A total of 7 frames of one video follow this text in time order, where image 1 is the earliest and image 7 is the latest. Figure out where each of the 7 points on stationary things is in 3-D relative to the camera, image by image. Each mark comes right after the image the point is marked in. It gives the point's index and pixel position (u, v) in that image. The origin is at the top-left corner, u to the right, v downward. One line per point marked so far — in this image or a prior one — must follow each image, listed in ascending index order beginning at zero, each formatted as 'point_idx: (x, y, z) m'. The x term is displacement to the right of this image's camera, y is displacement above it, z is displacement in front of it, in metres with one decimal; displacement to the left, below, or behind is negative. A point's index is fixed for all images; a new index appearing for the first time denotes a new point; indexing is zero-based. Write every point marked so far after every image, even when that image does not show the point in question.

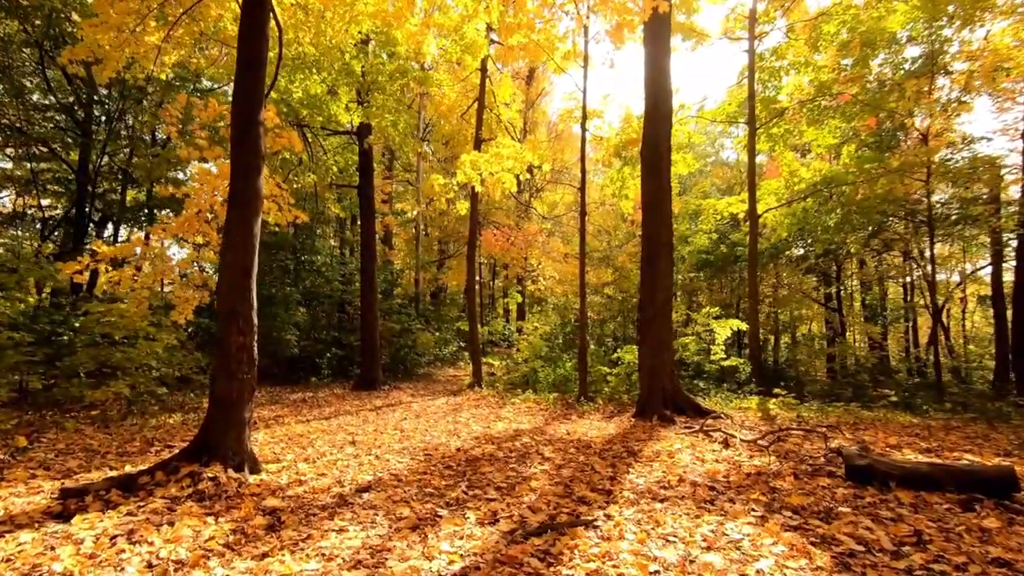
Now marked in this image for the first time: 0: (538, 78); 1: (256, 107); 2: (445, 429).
0: (+0.8, +6.8, +16.8) m
1: (-2.4, +1.7, +4.6) m
2: (-1.0, -2.1, +7.2) m
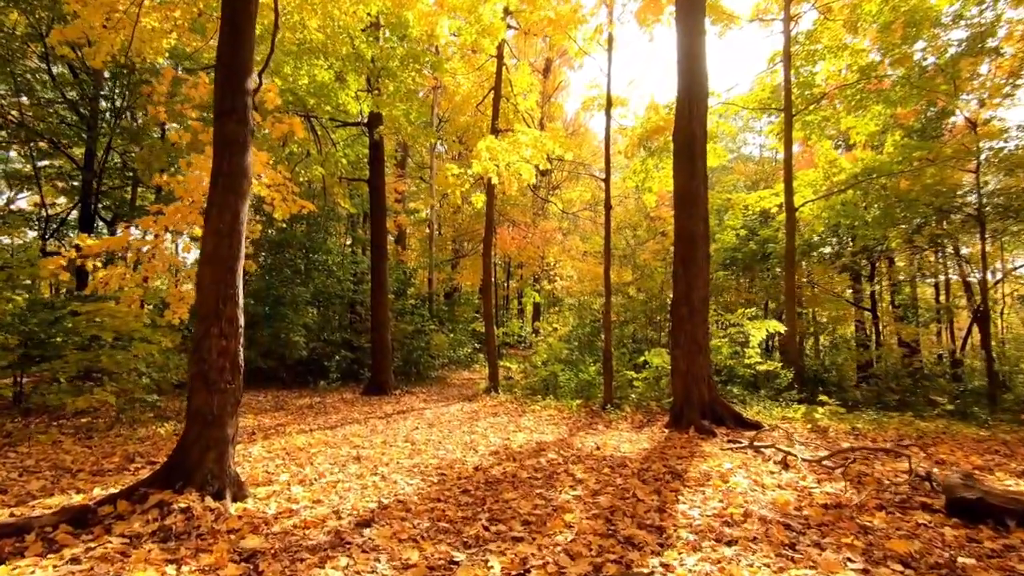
0: (+1.4, +6.9, +16.0) m
1: (-2.2, +1.7, +4.0) m
2: (-0.7, -2.0, +6.5) m
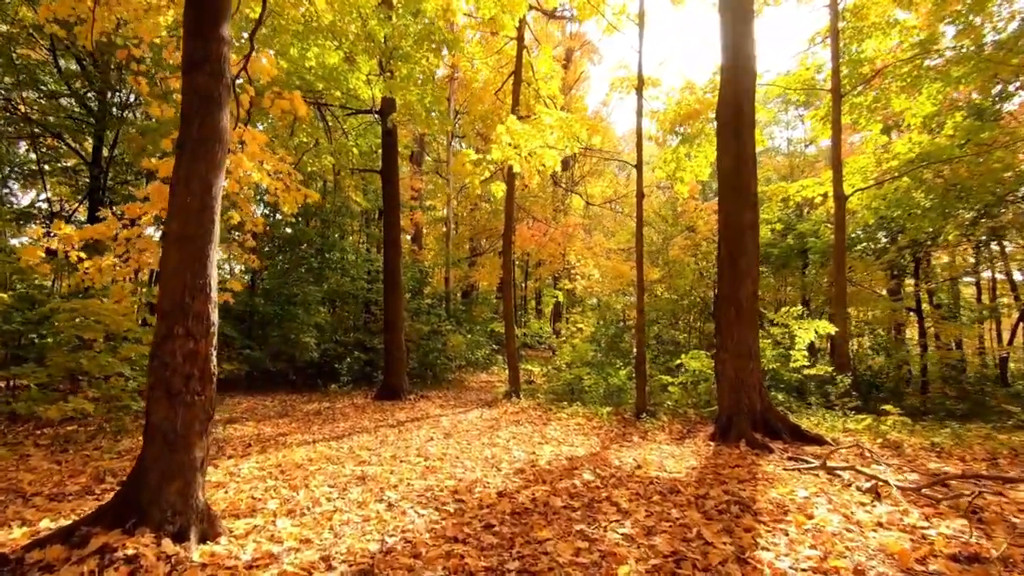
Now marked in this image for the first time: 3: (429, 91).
0: (+2.0, +6.9, +15.2) m
1: (-1.9, +1.8, +3.3) m
2: (-0.4, -2.0, +5.8) m
3: (-1.7, +4.0, +10.1) m
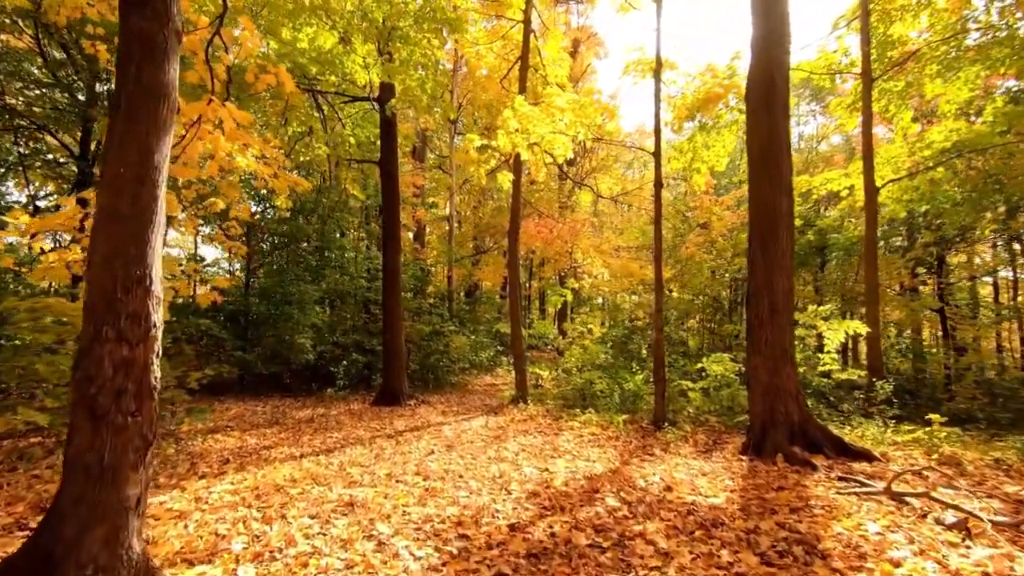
0: (+2.1, +6.9, +14.5) m
1: (-1.9, +1.8, +2.6) m
2: (-0.3, -1.9, +5.1) m
3: (-1.5, +4.0, +9.5) m
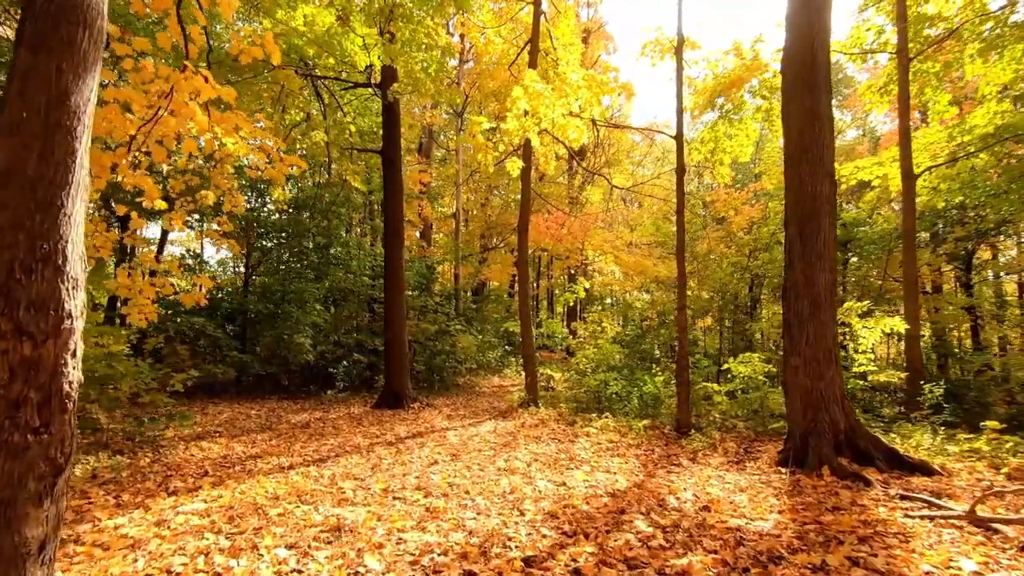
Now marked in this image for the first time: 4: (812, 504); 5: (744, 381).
0: (+2.4, +7.0, +13.9) m
1: (-1.8, +1.9, +2.1) m
2: (-0.1, -1.8, +4.5) m
3: (-1.4, +4.1, +8.9) m
4: (+2.5, -1.8, +4.2) m
5: (+3.8, -1.5, +8.3) m
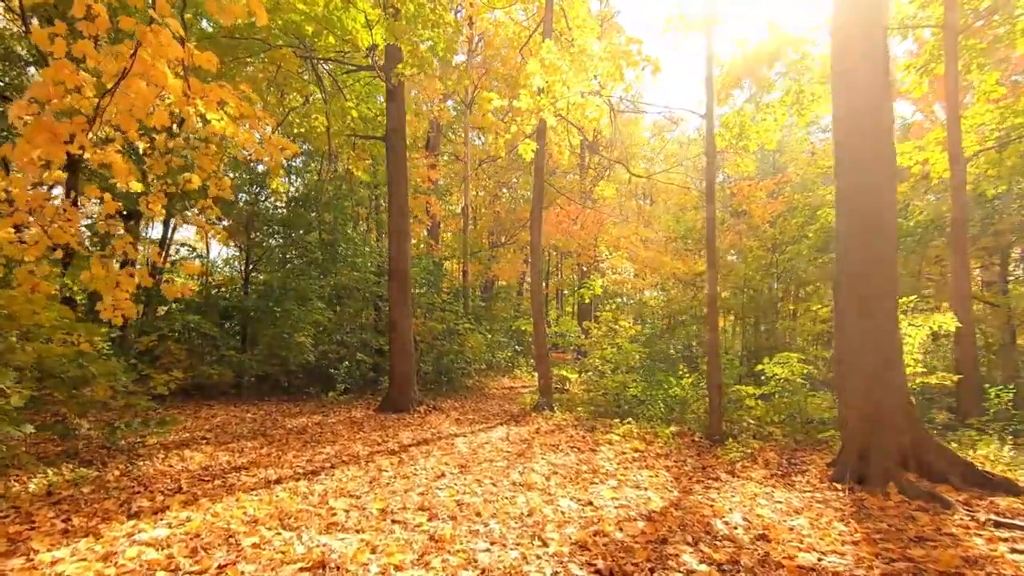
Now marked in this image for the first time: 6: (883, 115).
0: (+2.7, +7.1, +13.2) m
1: (-1.7, +2.0, +1.5) m
2: (0.0, -1.7, +3.9) m
3: (-1.2, +4.2, +8.3) m
4: (+2.7, -1.7, +3.5) m
5: (+4.0, -1.4, +7.6) m
6: (+3.7, +1.8, +5.0) m
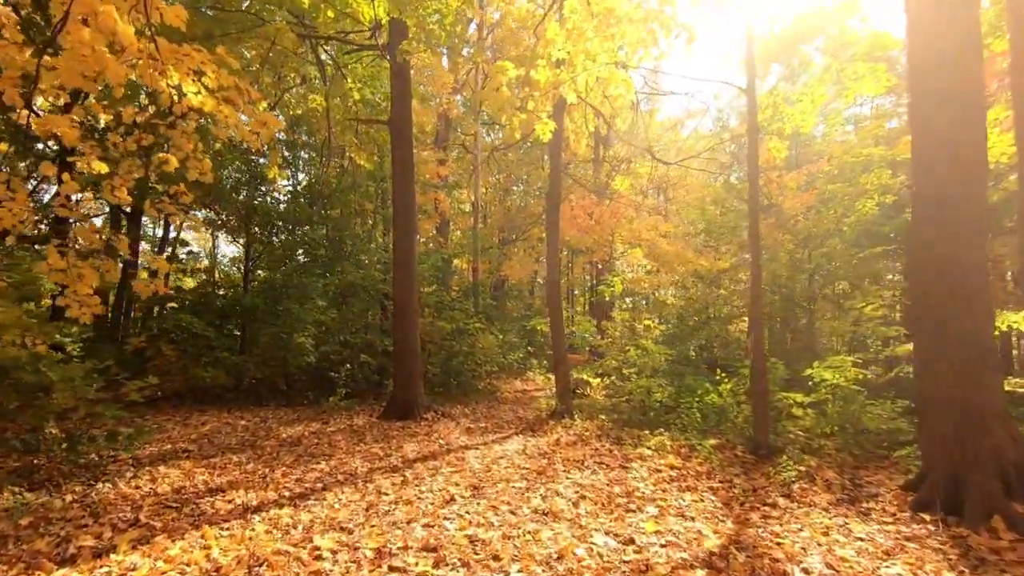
0: (+3.0, +7.2, +12.5) m
1: (-1.6, +2.1, +0.8) m
2: (+0.2, -1.7, +3.1) m
3: (-0.9, +4.2, +7.6) m
4: (+2.8, -1.7, +2.8) m
5: (+4.3, -1.4, +6.8) m
6: (+3.9, +1.9, +4.2) m
